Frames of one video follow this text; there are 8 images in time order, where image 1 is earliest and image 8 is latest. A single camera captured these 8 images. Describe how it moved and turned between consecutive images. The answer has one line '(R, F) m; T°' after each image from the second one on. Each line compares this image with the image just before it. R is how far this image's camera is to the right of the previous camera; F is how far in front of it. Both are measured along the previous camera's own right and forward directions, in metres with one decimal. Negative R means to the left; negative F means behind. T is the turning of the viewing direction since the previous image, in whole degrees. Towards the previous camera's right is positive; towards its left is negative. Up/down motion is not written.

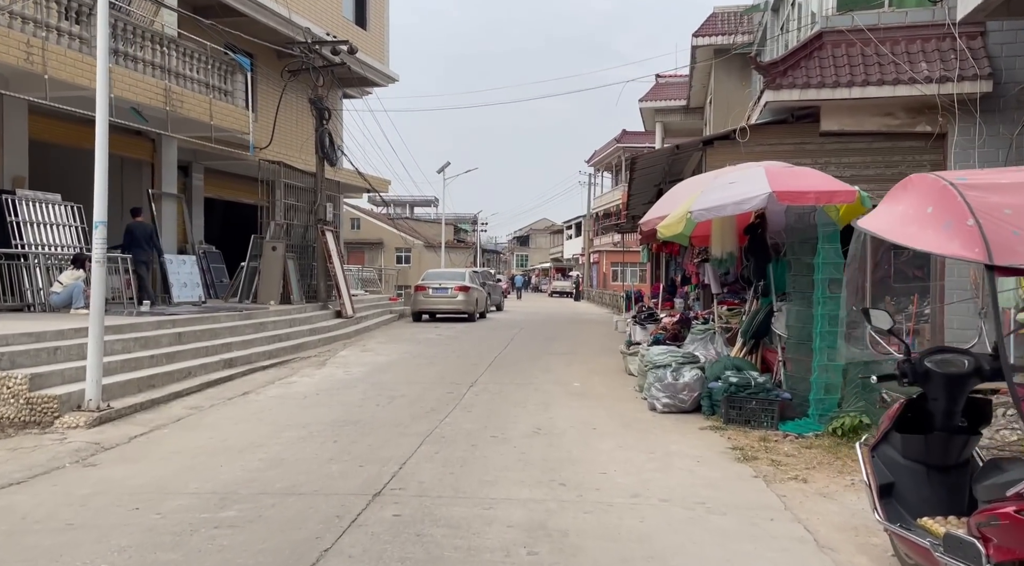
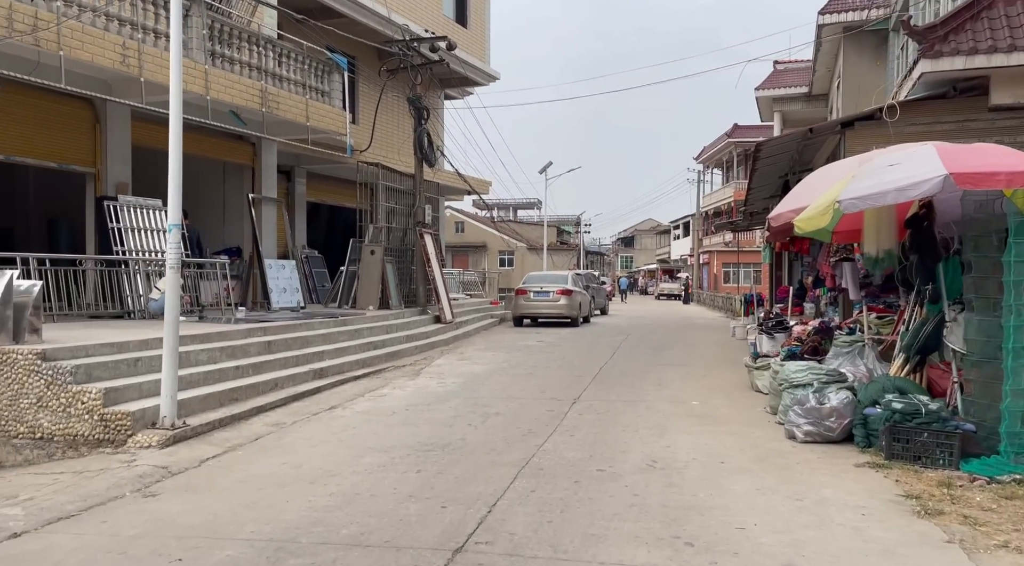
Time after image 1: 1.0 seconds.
(0.0, +1.0) m; -7°
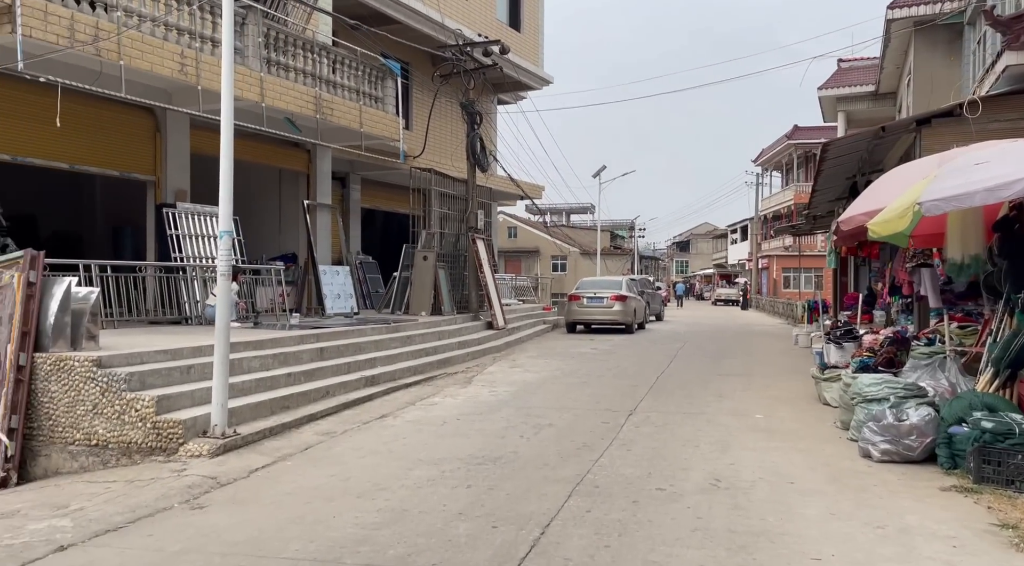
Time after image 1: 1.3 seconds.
(0.0, +0.2) m; -4°
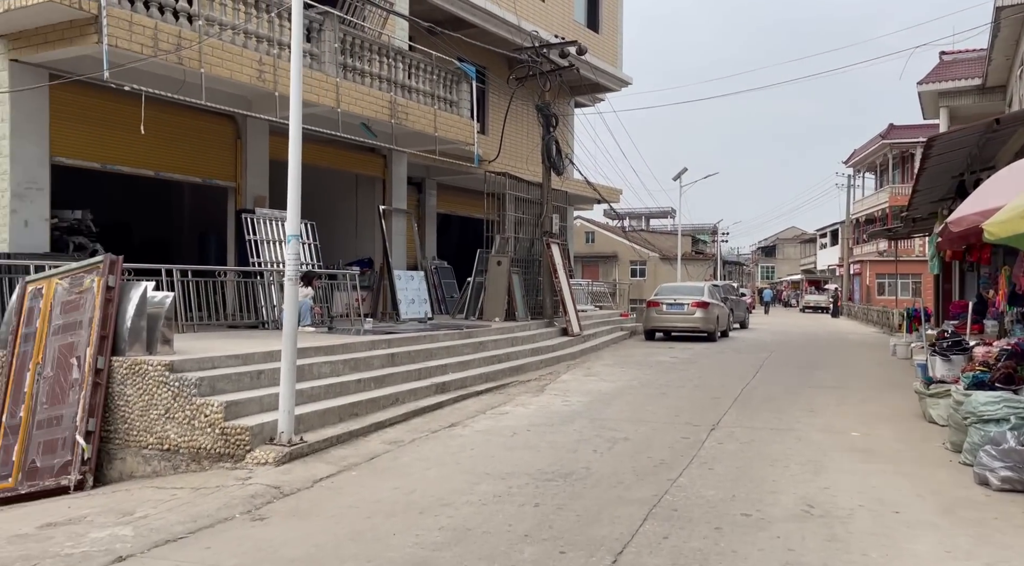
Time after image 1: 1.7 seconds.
(0.0, +0.3) m; -6°
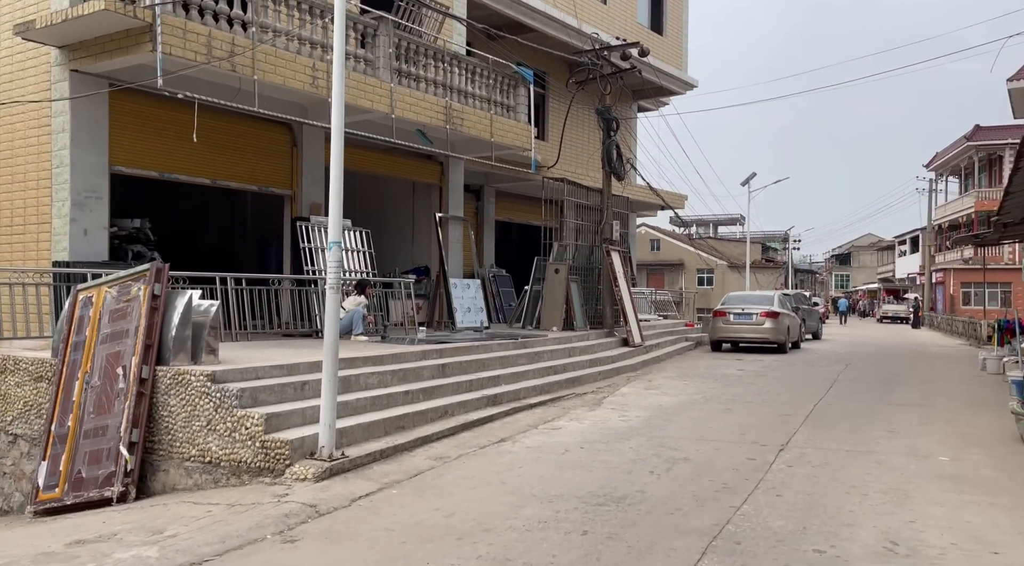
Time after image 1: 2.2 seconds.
(+0.1, +0.4) m; -5°
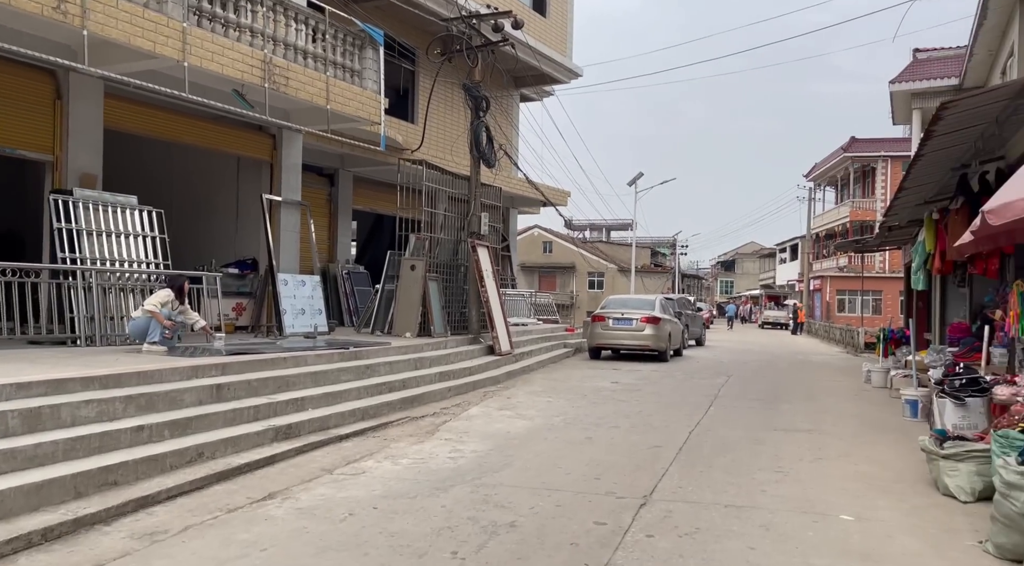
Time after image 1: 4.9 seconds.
(+0.9, +2.2) m; +7°
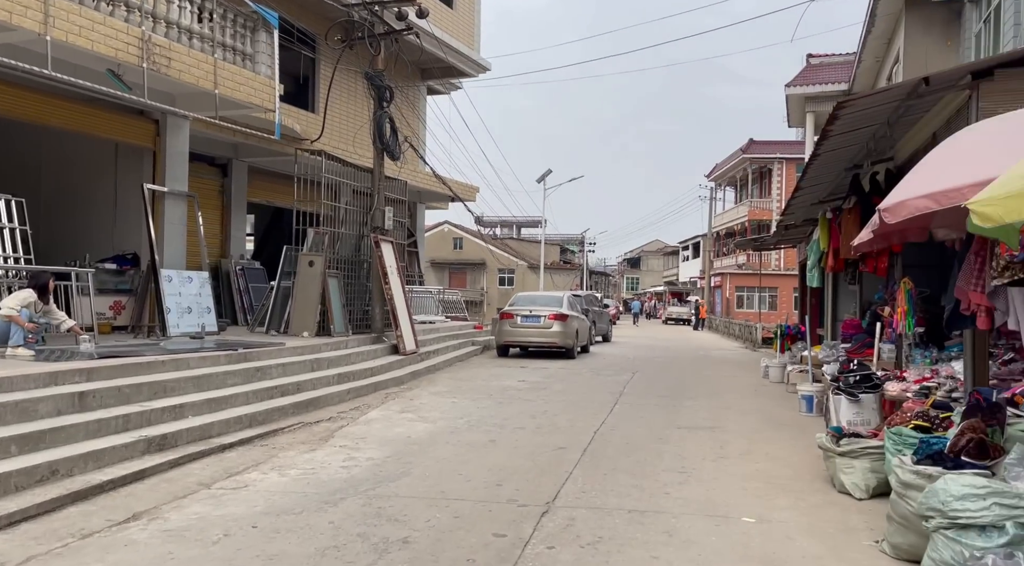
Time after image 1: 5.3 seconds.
(+0.1, +0.3) m; +6°
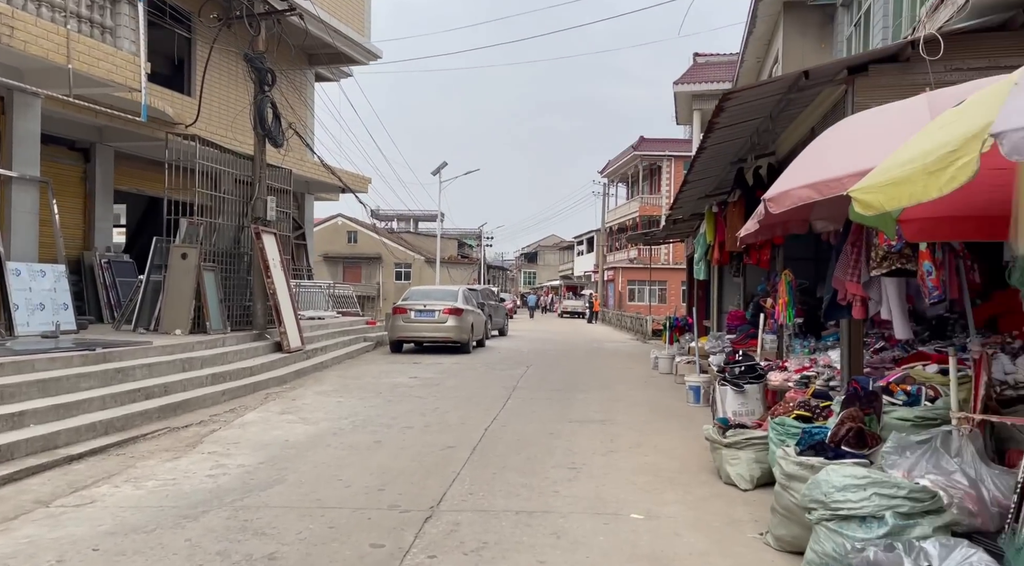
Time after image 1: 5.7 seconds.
(+0.1, +0.3) m; +7°
